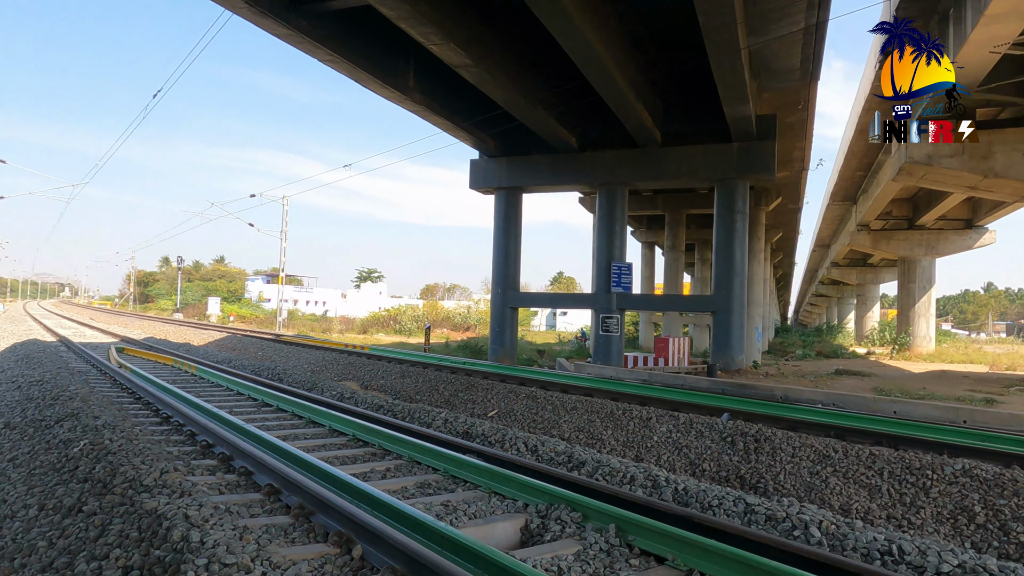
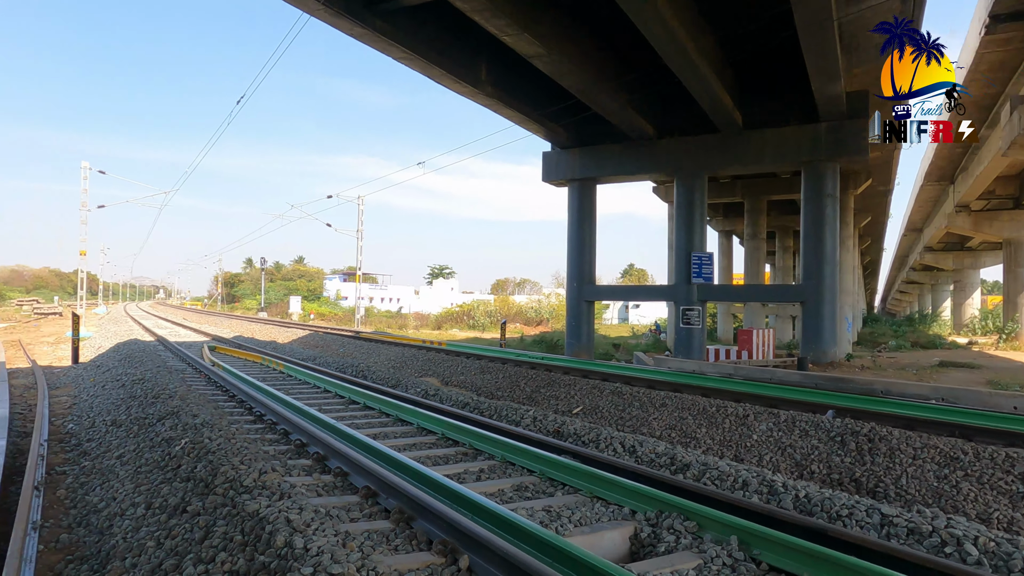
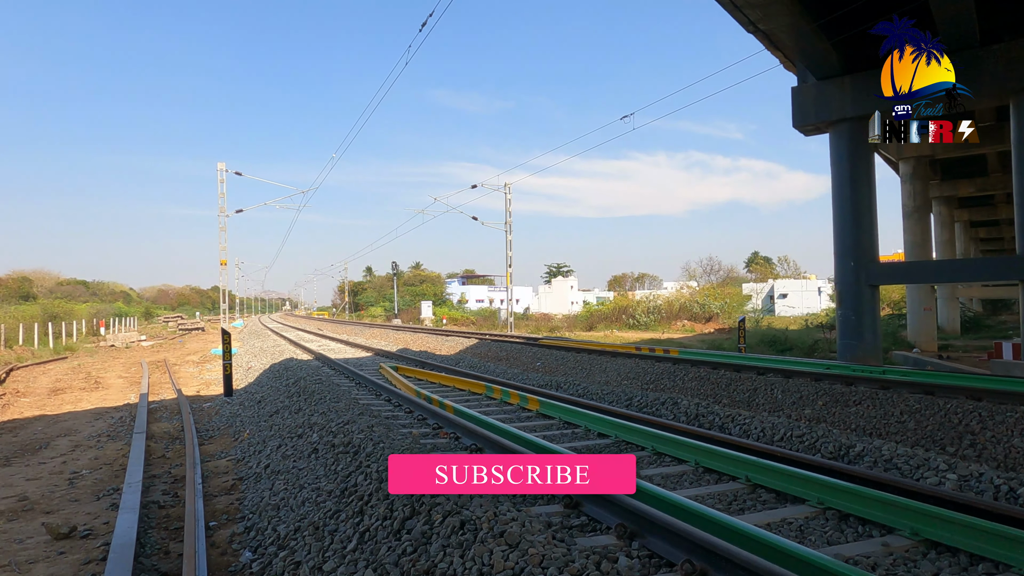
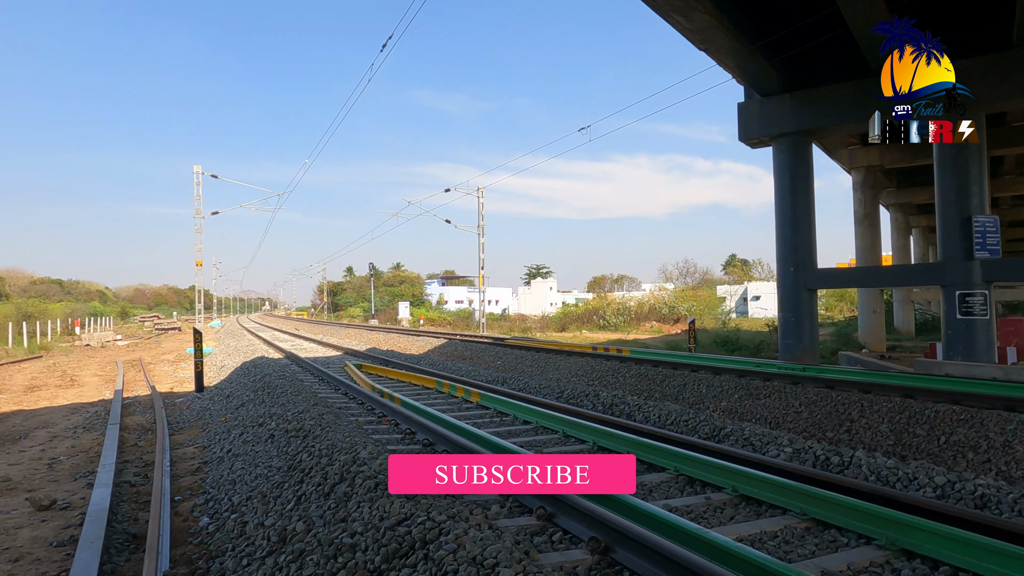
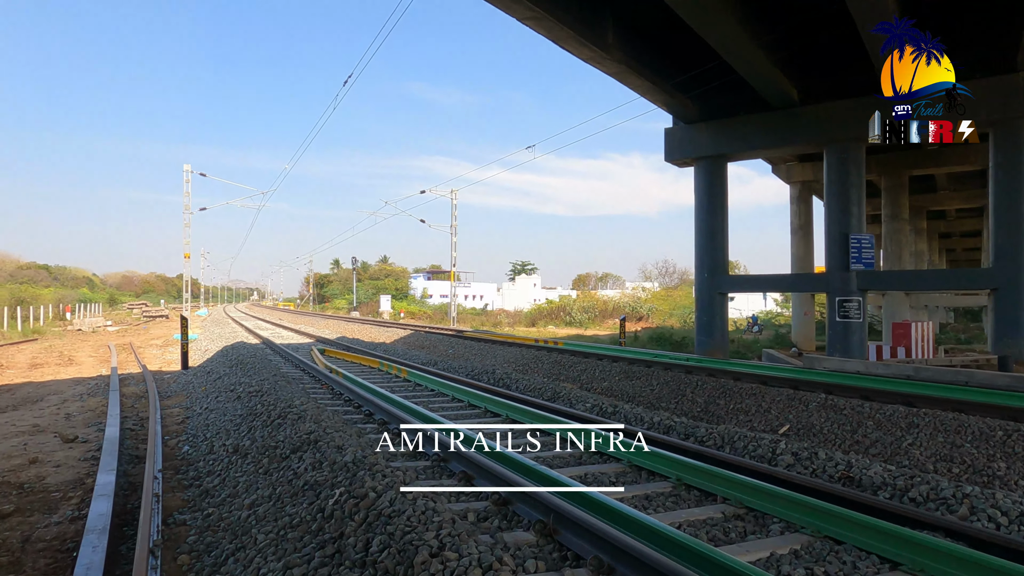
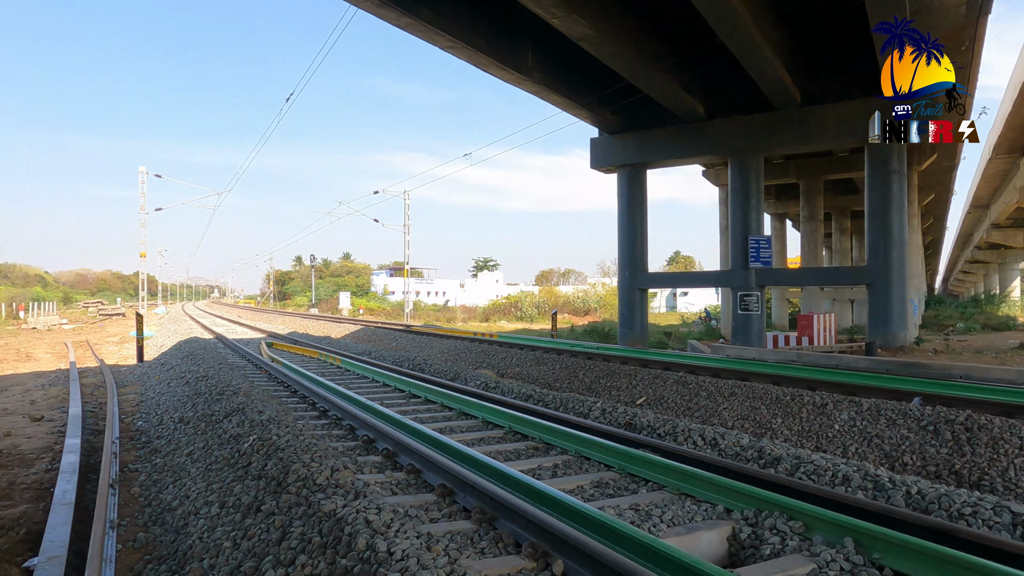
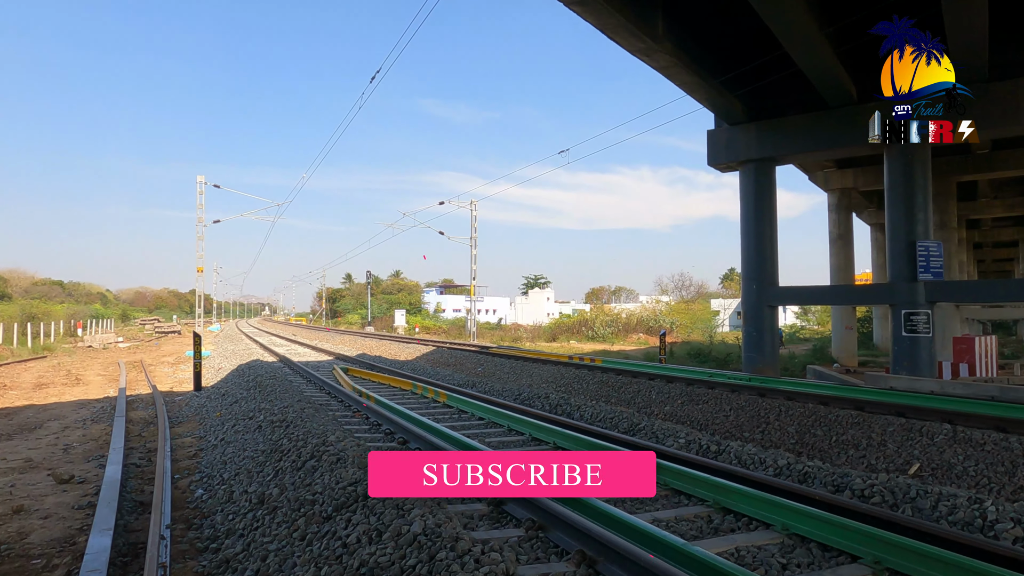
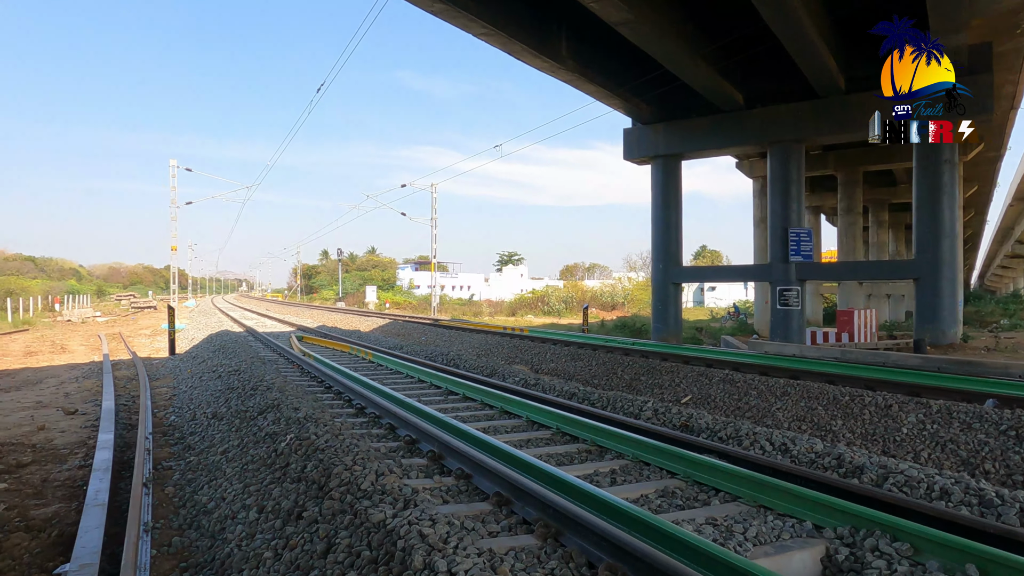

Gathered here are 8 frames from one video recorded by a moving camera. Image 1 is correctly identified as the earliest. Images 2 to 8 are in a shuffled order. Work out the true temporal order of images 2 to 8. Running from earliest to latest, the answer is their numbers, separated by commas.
2, 6, 8, 5, 7, 4, 3
